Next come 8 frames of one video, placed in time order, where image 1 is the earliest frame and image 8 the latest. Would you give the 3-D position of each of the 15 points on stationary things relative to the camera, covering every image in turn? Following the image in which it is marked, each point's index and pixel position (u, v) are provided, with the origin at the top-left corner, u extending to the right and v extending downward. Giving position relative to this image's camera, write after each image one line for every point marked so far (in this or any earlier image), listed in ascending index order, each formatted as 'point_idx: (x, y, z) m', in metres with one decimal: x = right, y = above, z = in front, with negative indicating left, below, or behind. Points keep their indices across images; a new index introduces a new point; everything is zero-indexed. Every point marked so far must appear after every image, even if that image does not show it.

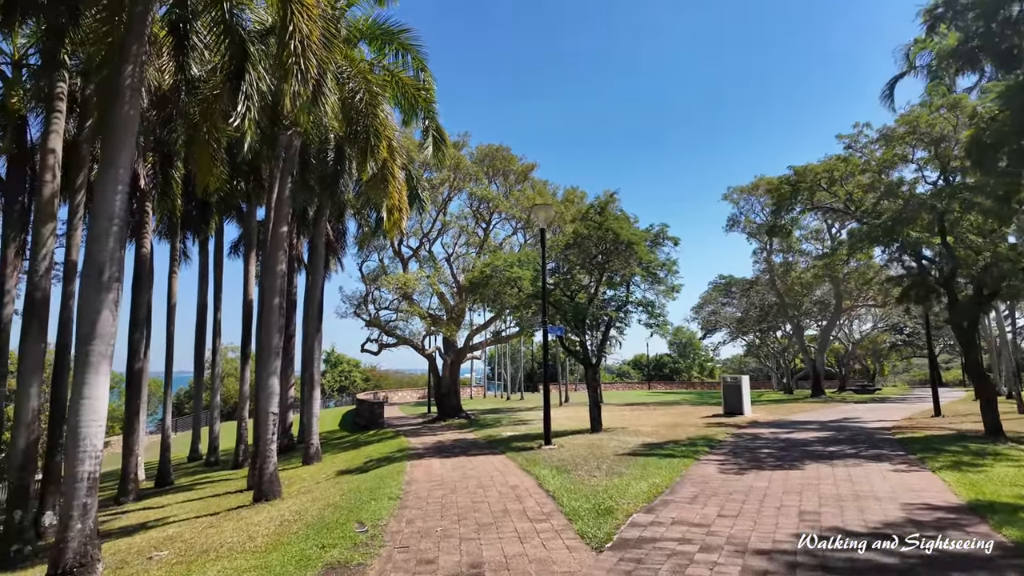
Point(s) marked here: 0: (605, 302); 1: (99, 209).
0: (+2.7, -0.4, +16.9) m
1: (-5.4, +1.0, +7.6) m
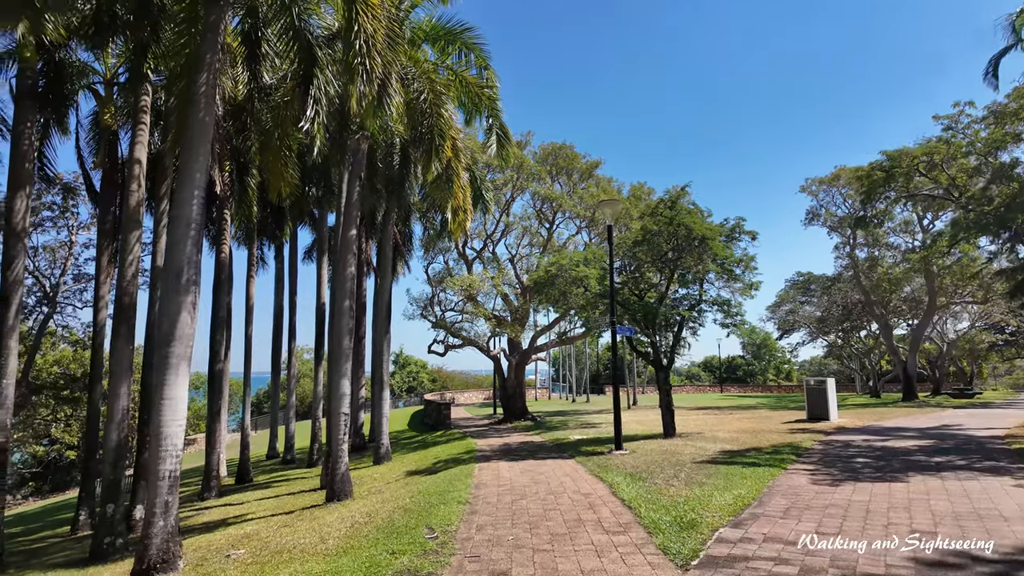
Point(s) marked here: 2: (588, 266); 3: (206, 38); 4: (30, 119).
0: (+4.6, -0.4, +16.1) m
1: (-4.5, +1.0, +7.8) m
2: (+2.4, +0.7, +17.1) m
3: (-4.4, +3.6, +8.3) m
4: (-9.4, +3.3, +11.3) m
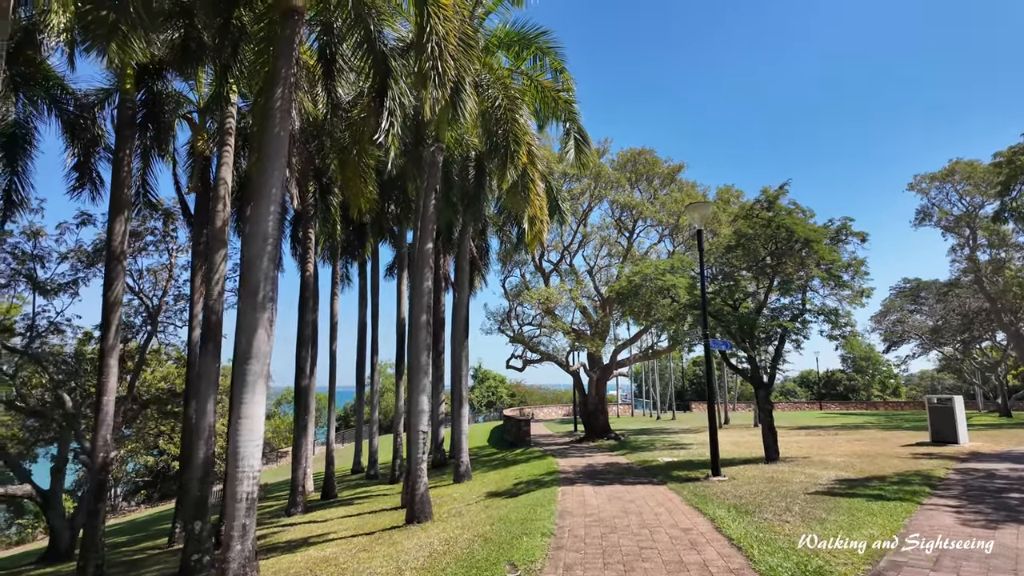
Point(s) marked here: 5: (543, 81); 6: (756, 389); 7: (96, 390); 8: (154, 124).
0: (+6.7, -0.6, +14.8) m
1: (-3.4, +0.8, +7.7) m
2: (+4.6, +0.4, +16.1) m
3: (-3.3, +3.3, +8.3) m
4: (-7.8, +2.9, +11.9) m
5: (+0.7, +4.5, +12.6) m
6: (+6.3, -2.6, +14.9) m
7: (-8.1, -2.0, +11.4) m
8: (-8.9, +4.1, +14.4) m
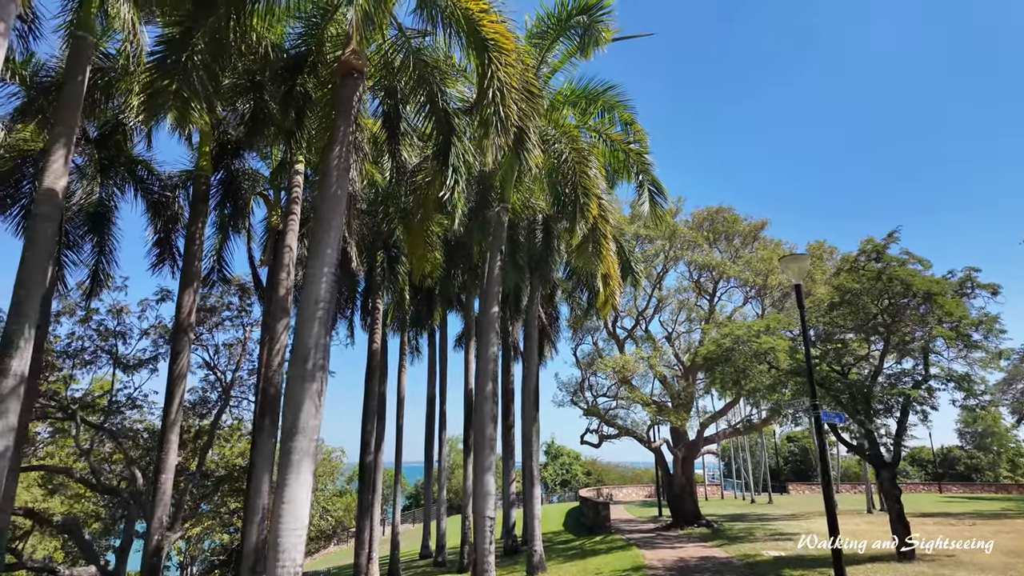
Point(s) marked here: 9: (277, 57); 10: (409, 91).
0: (+8.4, -2.0, +12.7) m
1: (-2.5, 0.0, +7.1) m
2: (+6.4, -1.2, +14.4) m
3: (-2.4, +2.4, +8.0) m
4: (-6.4, +1.4, +12.1) m
5: (+2.1, +3.2, +11.9) m
6: (+8.0, -4.0, +12.7) m
7: (-6.7, -3.4, +11.0) m
8: (-7.2, +2.2, +14.8) m
9: (-3.9, +3.9, +9.8) m
10: (-1.8, +3.3, +9.9) m
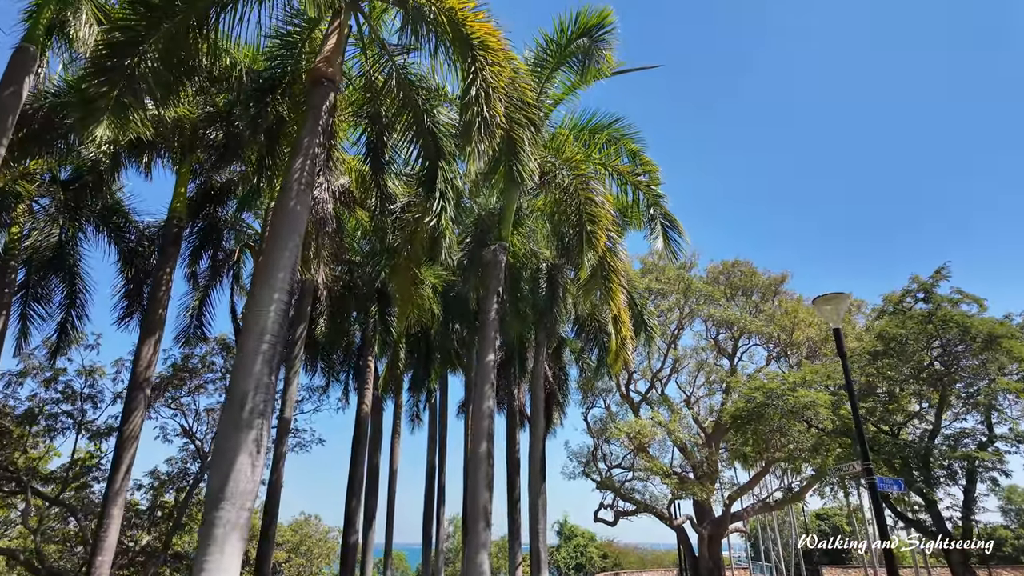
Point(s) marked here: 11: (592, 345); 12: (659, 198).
0: (+8.4, -2.8, +11.0) m
1: (-2.6, -0.3, +5.9) m
2: (+6.5, -2.3, +12.8) m
3: (-2.5, +2.0, +7.1) m
4: (-6.5, +0.4, +11.1) m
5: (+2.0, +2.3, +11.0) m
6: (+8.0, -4.9, +10.7) m
7: (-6.8, -4.2, +9.4) m
8: (-7.2, +0.9, +13.9) m
9: (-4.0, +3.2, +9.0) m
10: (-1.9, +2.7, +9.0) m
11: (+2.4, -1.8, +18.1) m
12: (+2.7, +1.6, +10.6) m
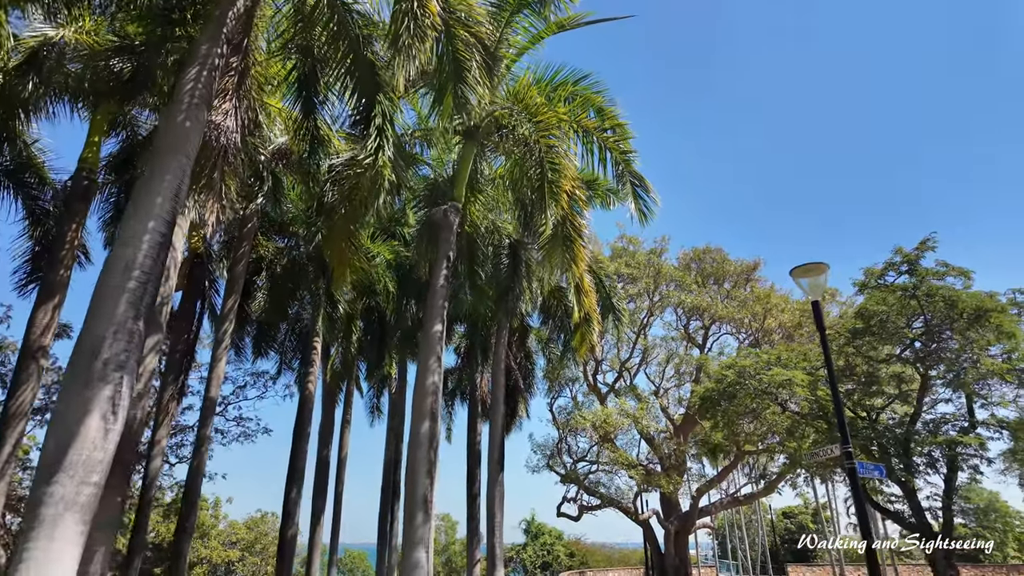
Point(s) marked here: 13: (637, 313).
0: (+7.5, -2.4, +10.4) m
1: (-3.2, +0.3, +4.8) m
2: (+5.5, -1.8, +12.0) m
3: (-3.1, +2.6, +5.9) m
4: (-7.3, +1.1, +9.7) m
5: (+1.2, +2.8, +10.0) m
6: (+7.1, -4.4, +10.1) m
7: (-7.6, -3.5, +8.1) m
8: (-8.1, +1.6, +12.5) m
9: (-4.7, +3.9, +7.8) m
10: (-2.5, +3.3, +7.9) m
11: (+1.3, -1.3, +17.2) m
12: (+1.9, +2.1, +9.7) m
13: (+4.3, -0.8, +19.8) m
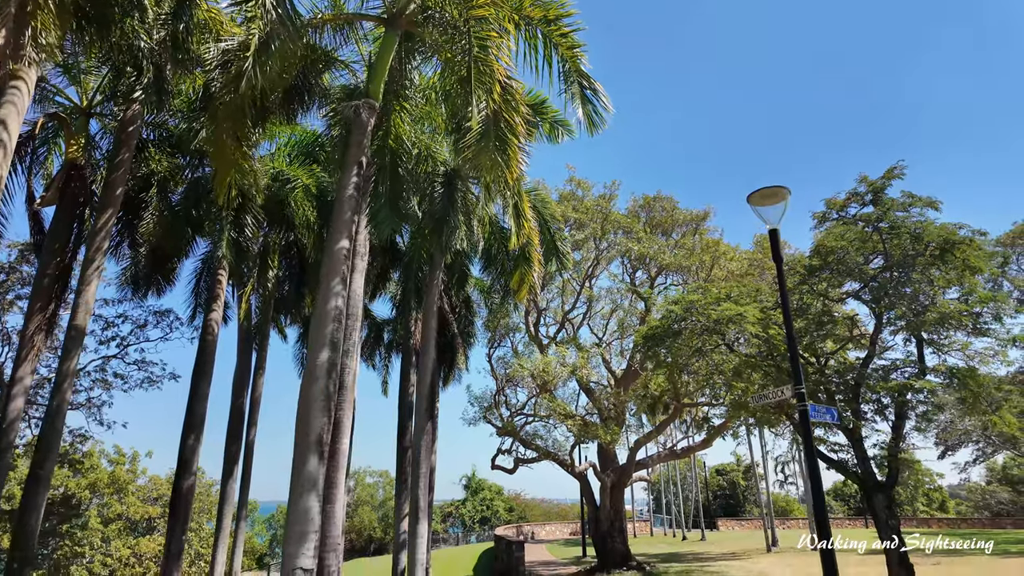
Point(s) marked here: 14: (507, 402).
0: (+6.3, -1.4, +9.8) m
1: (-3.9, +1.2, +3.2) m
2: (+4.2, -0.6, +11.3) m
3: (-3.8, +3.7, +4.2) m
4: (-8.3, +2.5, +7.7) m
5: (+0.2, +4.0, +8.6) m
6: (+5.8, -3.4, +9.6) m
7: (-8.6, -2.2, +6.3) m
8: (-9.3, +3.2, +10.4) m
9: (-5.5, +5.0, +5.8) m
10: (-3.3, +4.4, +6.2) m
11: (-0.4, +0.4, +16.0) m
12: (+0.9, +3.3, +8.4) m
13: (+2.3, +0.9, +18.9) m
14: (-0.1, -3.9, +19.7) m
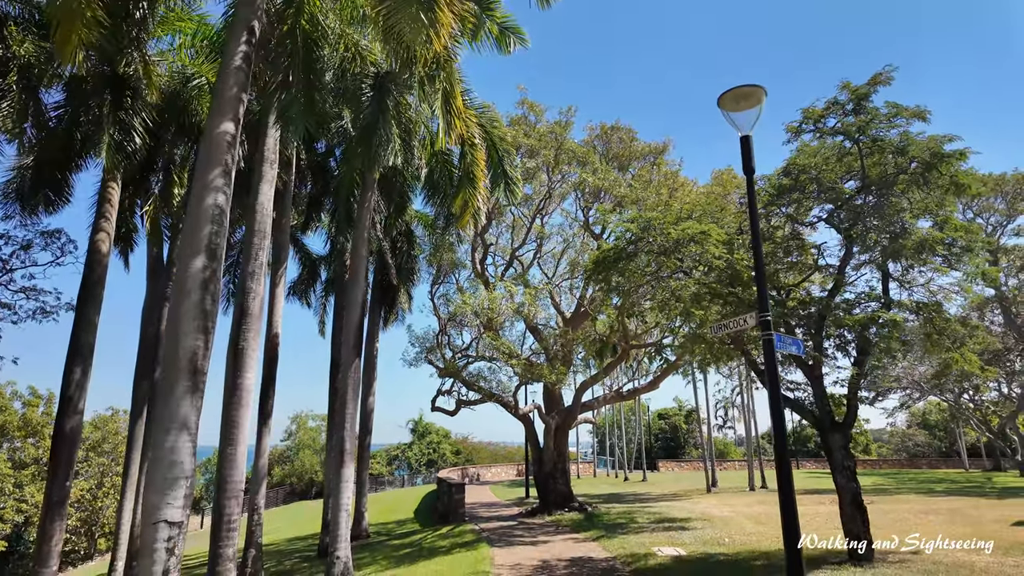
0: (+5.3, -0.3, +9.1) m
1: (-4.3, +2.0, +1.5) m
2: (+3.1, +0.7, +10.4) m
3: (-4.2, +4.5, +2.3) m
4: (-9.0, +3.7, +5.6) m
5: (-0.5, +5.1, +7.0) m
6: (+4.8, -2.3, +9.1) m
7: (-9.3, -1.1, +4.6) m
8: (-10.2, +4.7, +8.1) m
9: (-6.0, +6.0, +3.7) m
10: (-3.9, +5.4, +4.3) m
11: (-1.9, +2.2, +14.6) m
12: (+0.1, +4.4, +6.9) m
13: (+0.7, +2.9, +17.6) m
14: (-2.0, -1.8, +18.6) m
